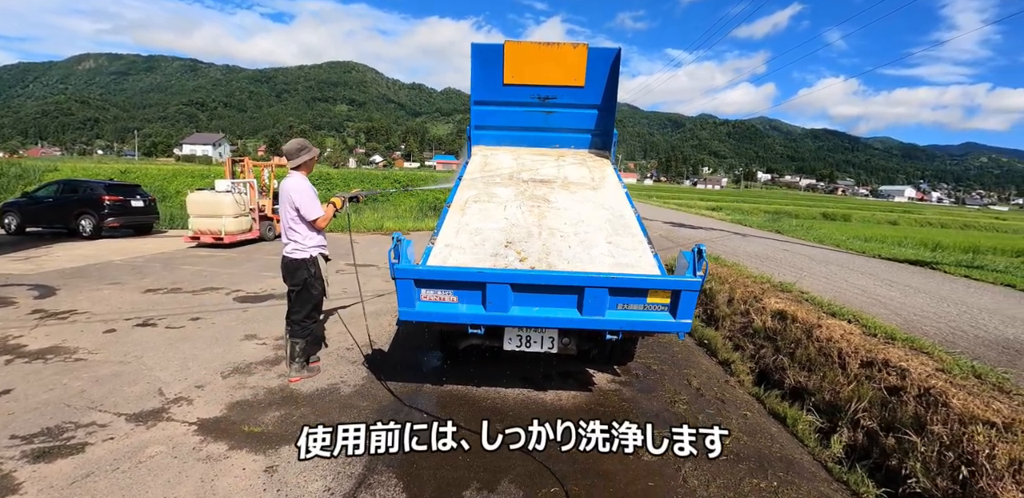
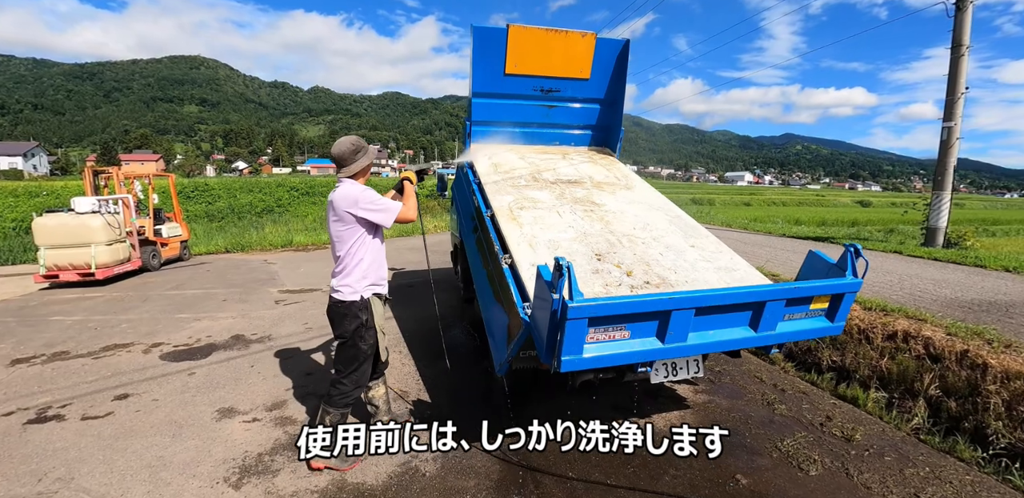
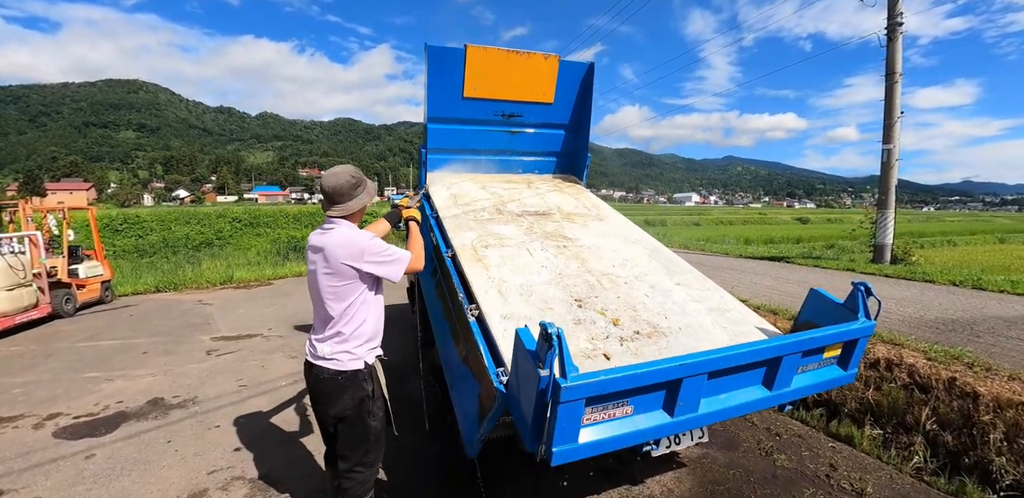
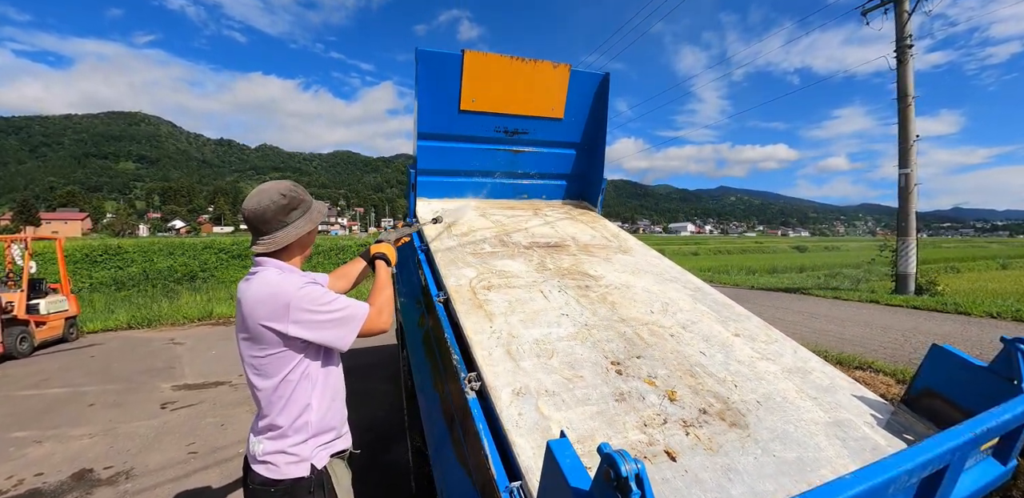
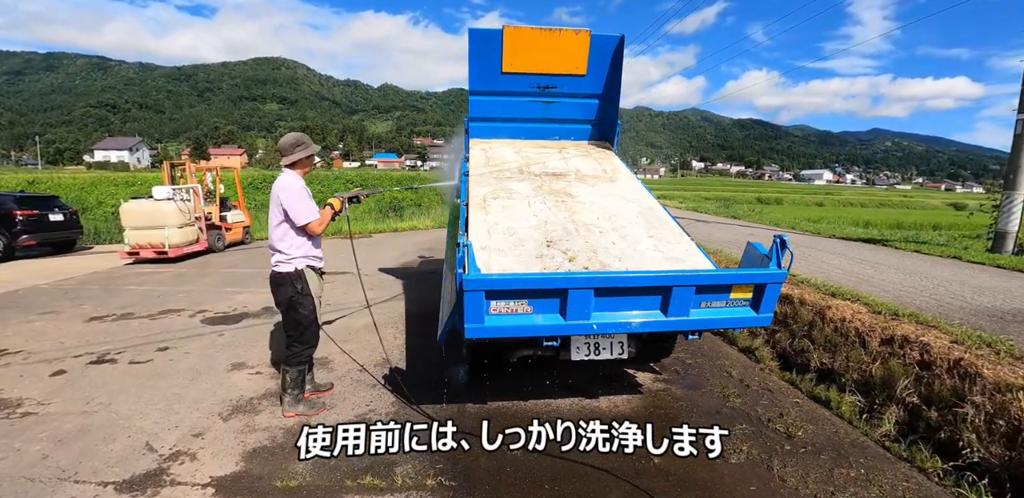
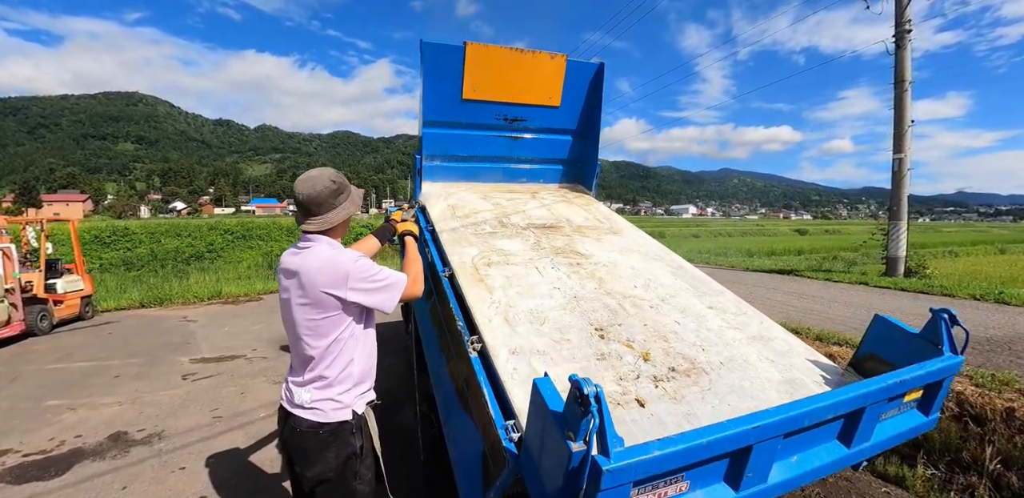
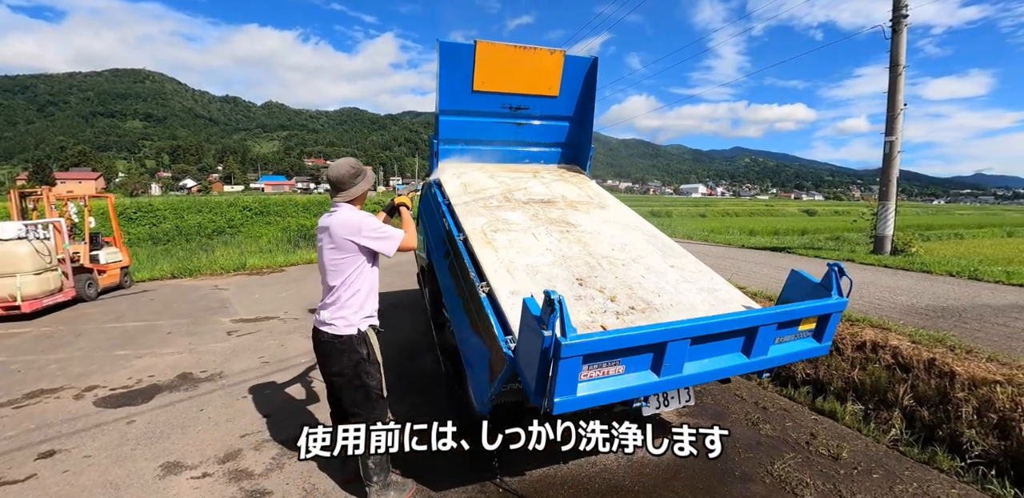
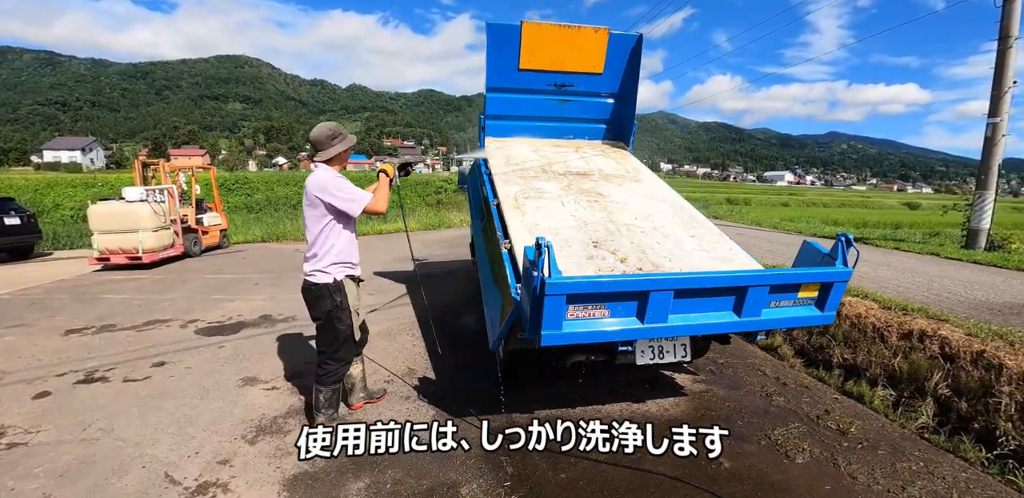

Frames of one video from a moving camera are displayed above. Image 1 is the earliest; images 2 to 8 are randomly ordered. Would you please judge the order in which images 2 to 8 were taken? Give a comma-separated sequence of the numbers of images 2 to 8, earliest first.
5, 8, 2, 7, 3, 6, 4
